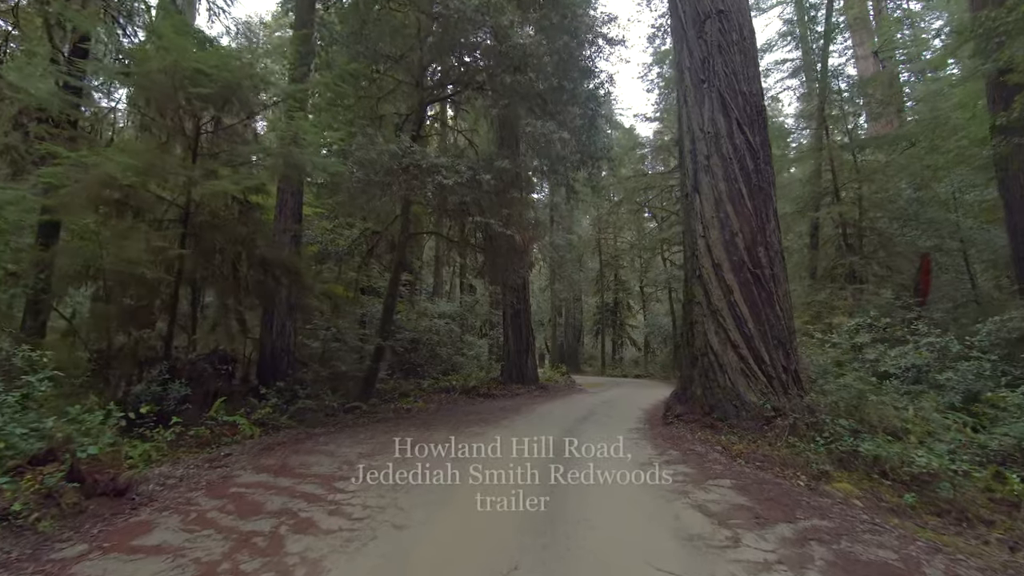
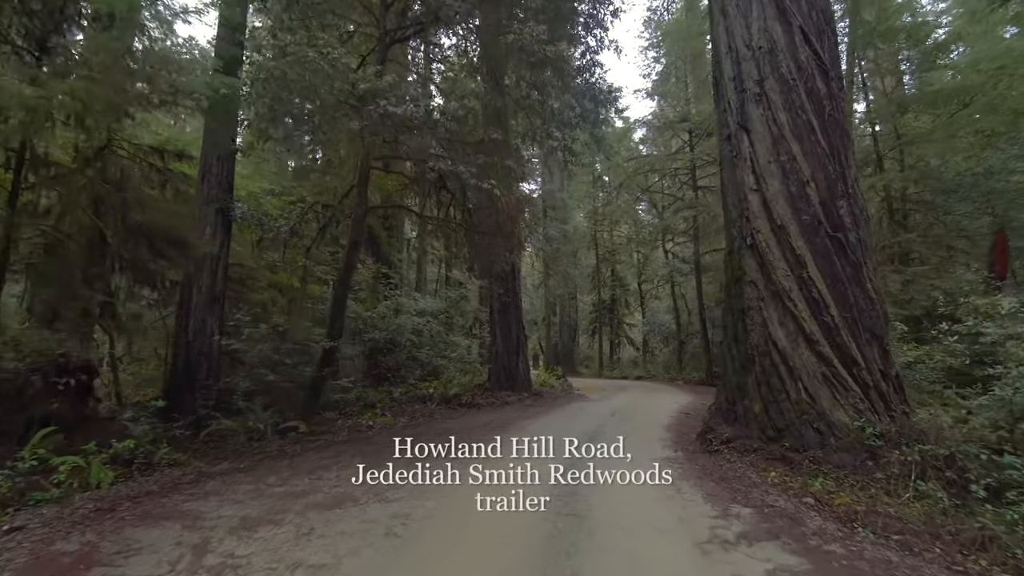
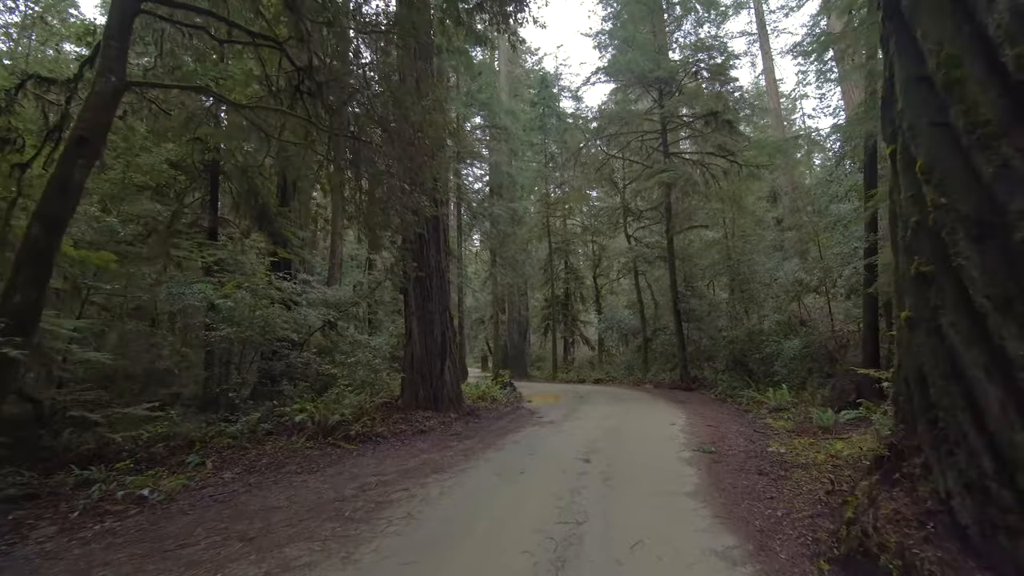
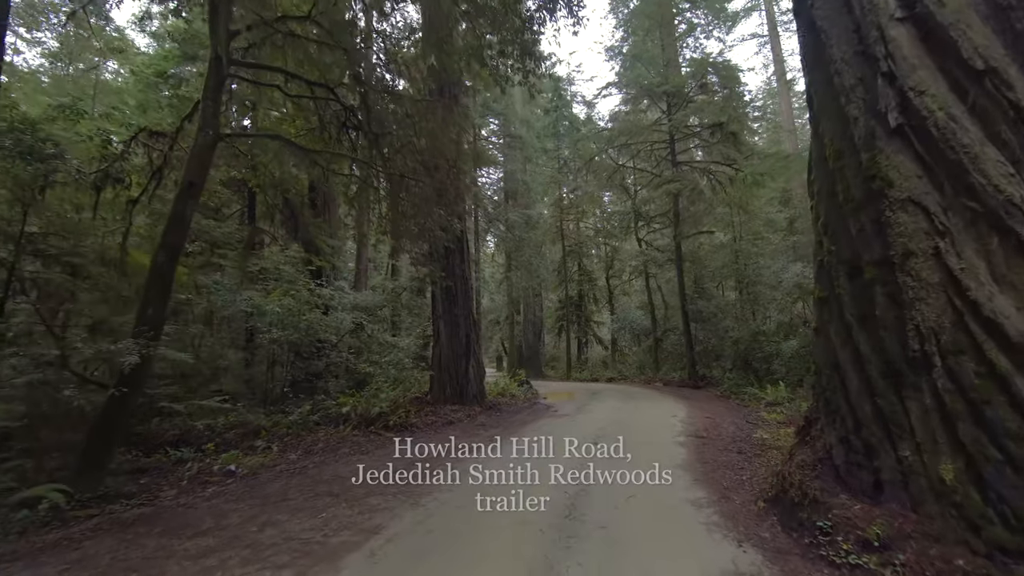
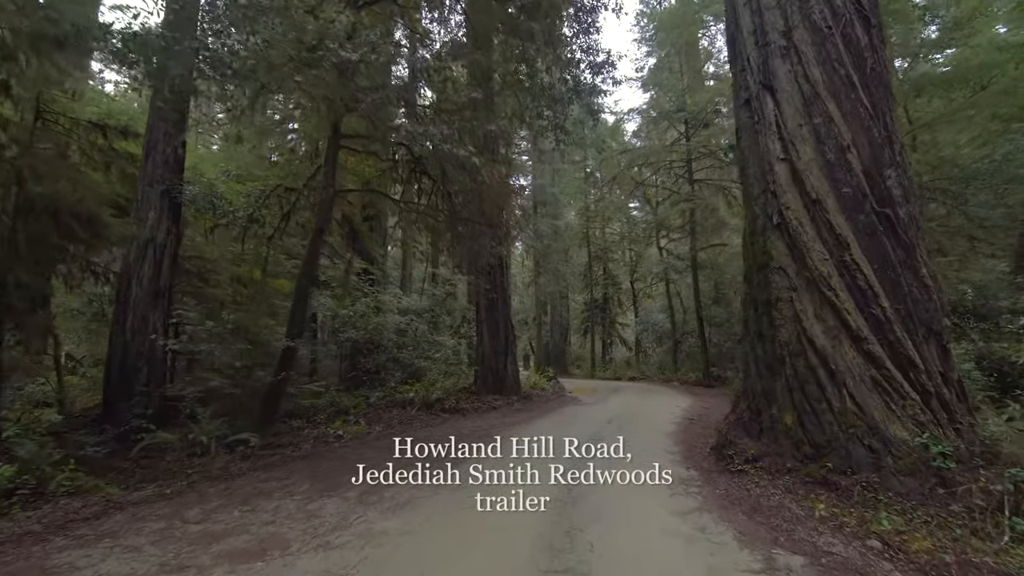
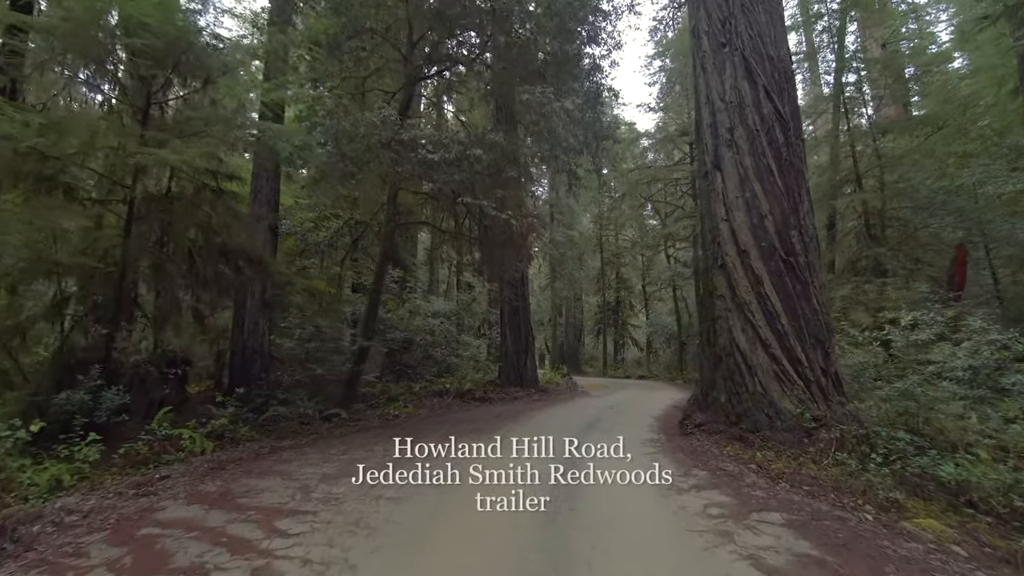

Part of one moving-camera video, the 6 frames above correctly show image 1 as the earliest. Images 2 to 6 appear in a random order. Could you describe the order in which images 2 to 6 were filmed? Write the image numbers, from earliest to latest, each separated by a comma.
6, 2, 5, 4, 3
